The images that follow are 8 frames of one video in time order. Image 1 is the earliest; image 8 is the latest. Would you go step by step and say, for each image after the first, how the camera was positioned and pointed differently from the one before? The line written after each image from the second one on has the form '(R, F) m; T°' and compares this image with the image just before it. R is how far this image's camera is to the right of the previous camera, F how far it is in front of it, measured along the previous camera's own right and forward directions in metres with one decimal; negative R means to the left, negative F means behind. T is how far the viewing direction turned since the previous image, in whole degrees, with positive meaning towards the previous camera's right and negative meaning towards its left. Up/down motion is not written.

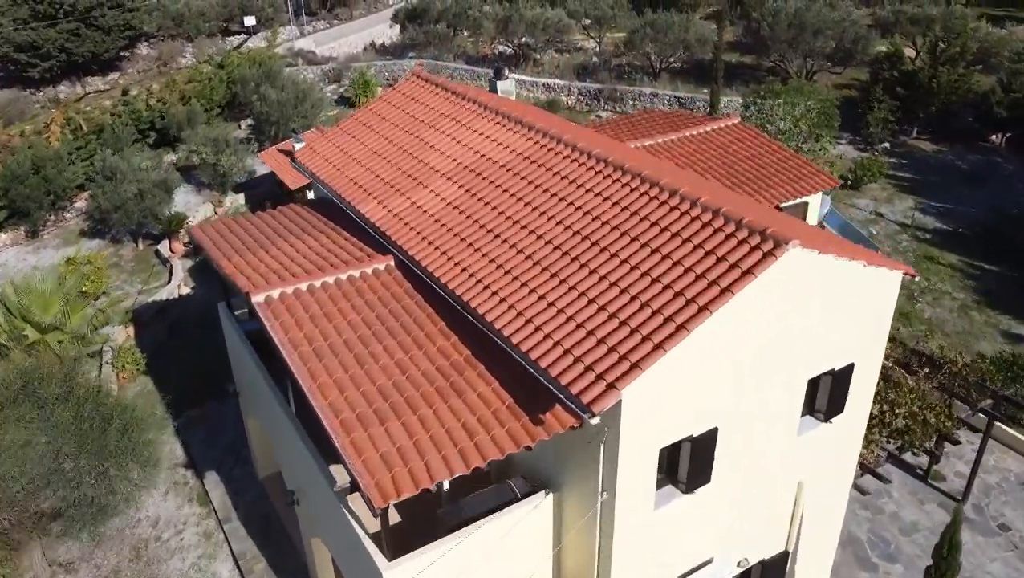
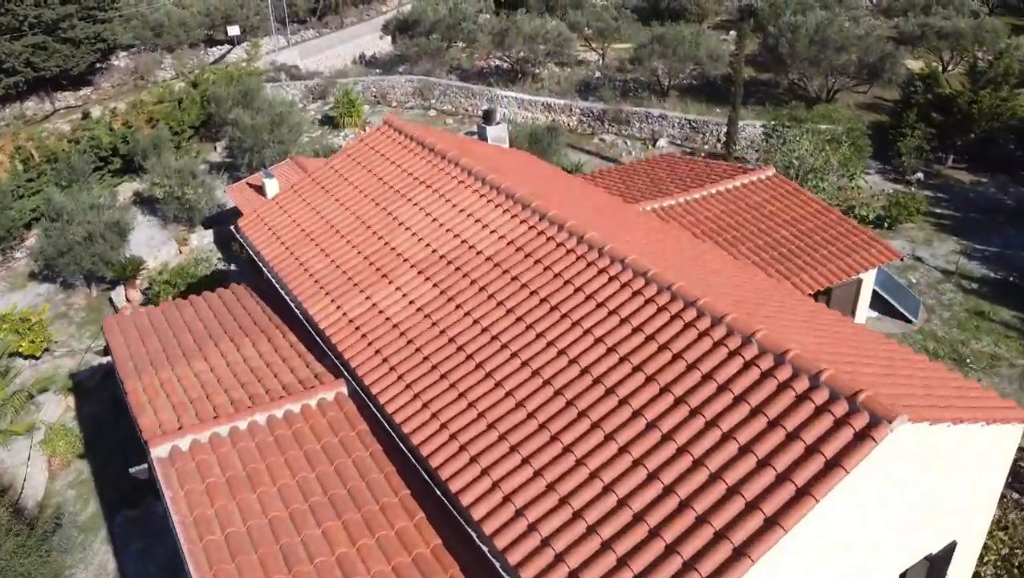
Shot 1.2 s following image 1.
(+0.1, +2.5) m; 0°
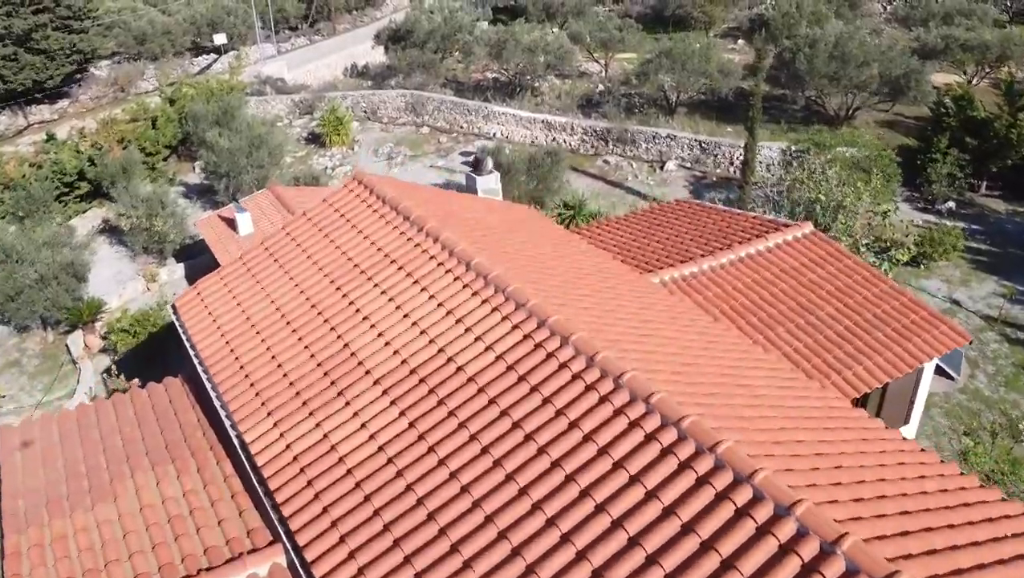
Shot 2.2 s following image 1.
(+0.1, +1.9) m; 0°
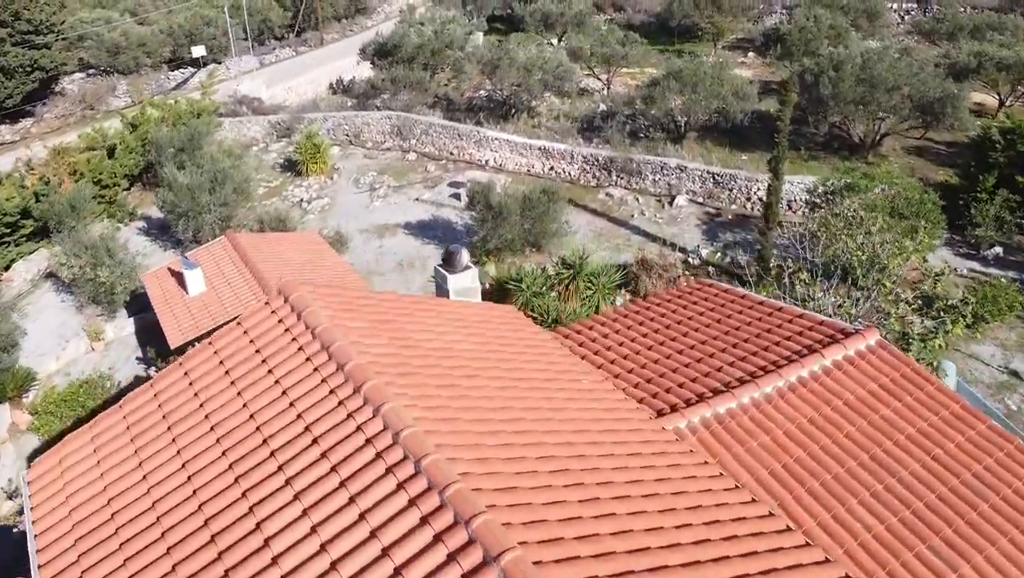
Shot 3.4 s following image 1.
(+0.2, +2.5) m; 0°
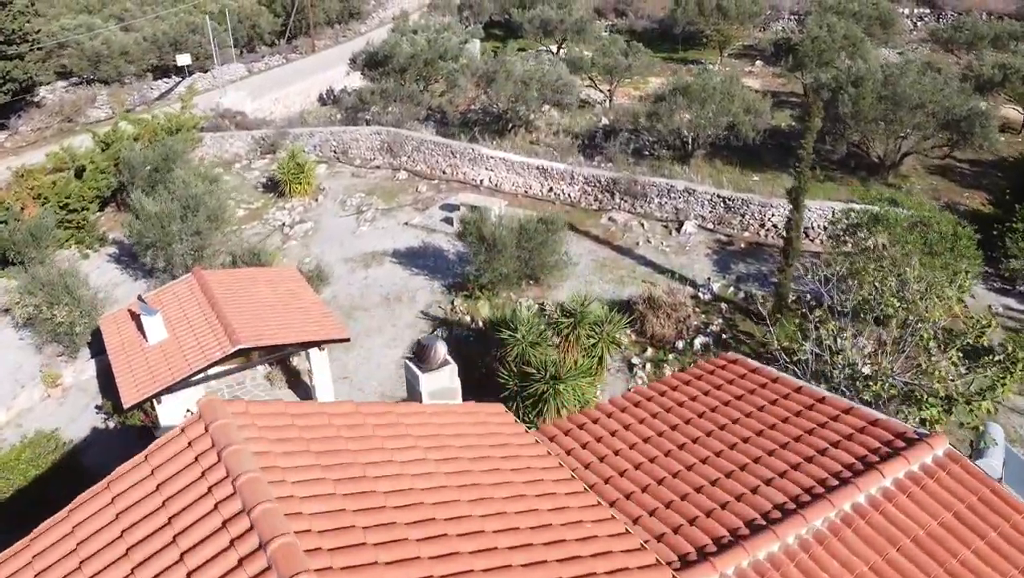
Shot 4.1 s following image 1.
(+0.1, +1.6) m; 0°
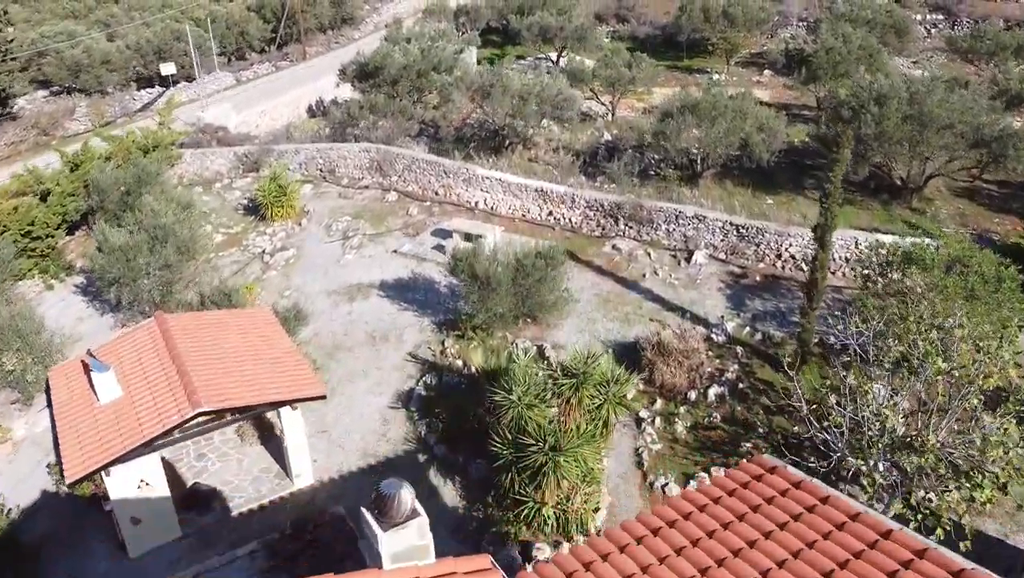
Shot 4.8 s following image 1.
(+0.1, +1.6) m; 0°
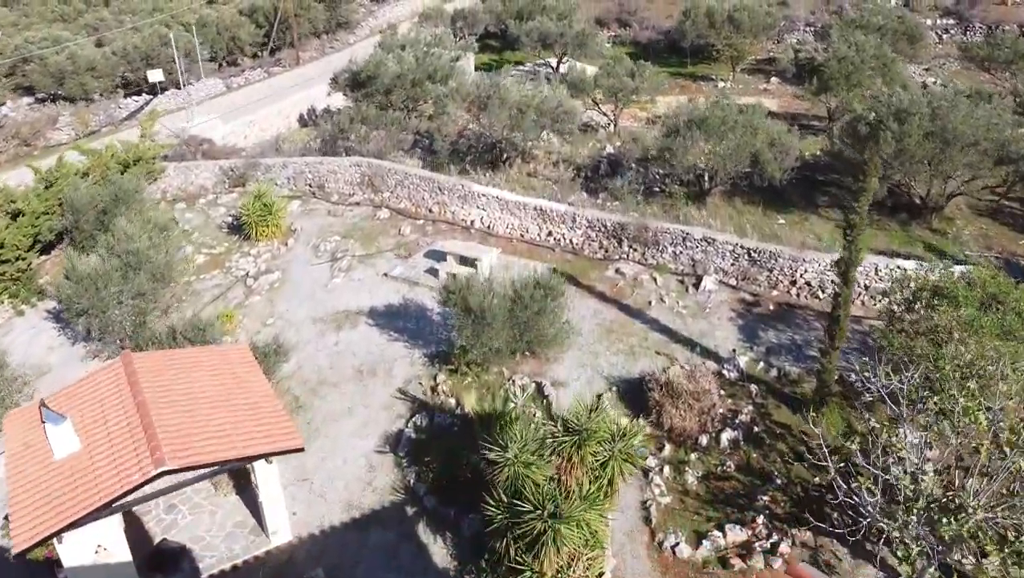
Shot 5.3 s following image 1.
(+0.1, +1.2) m; 0°
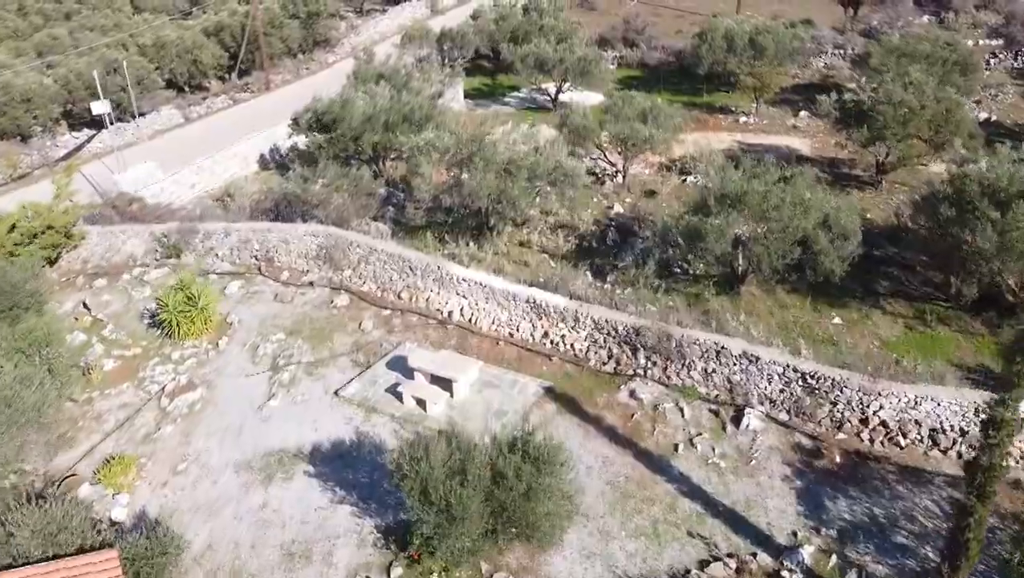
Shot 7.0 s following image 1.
(+0.3, +4.4) m; 0°
